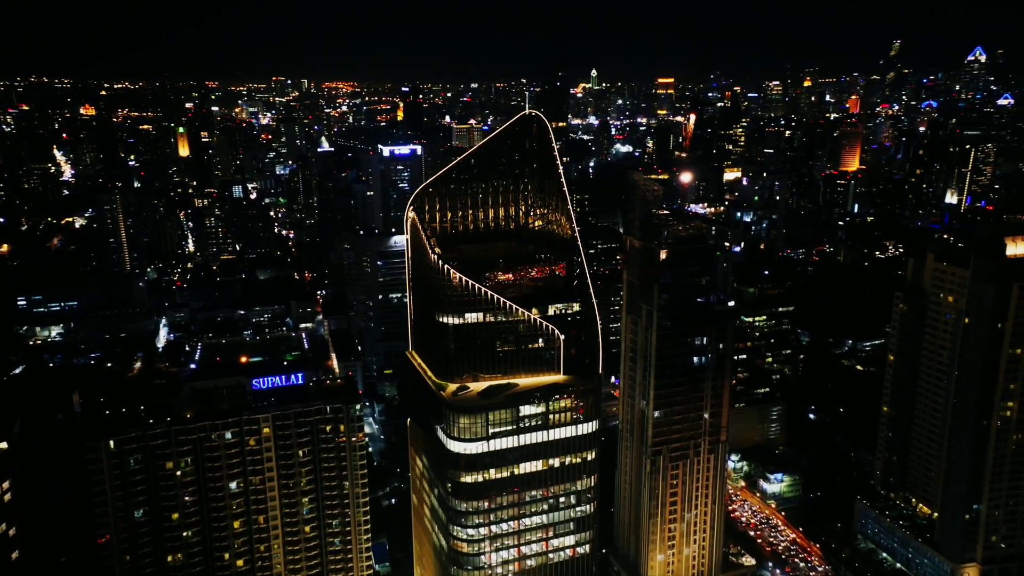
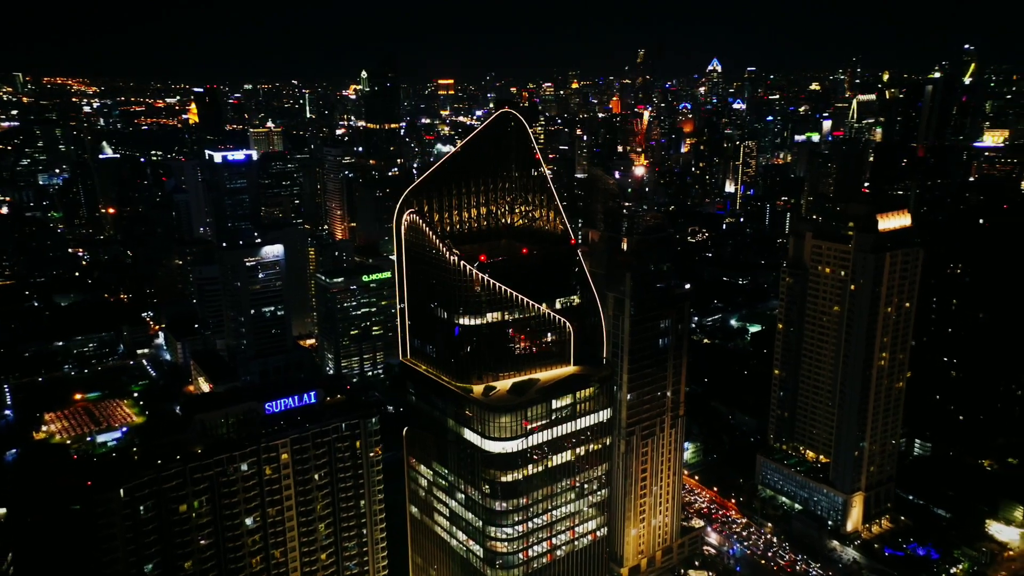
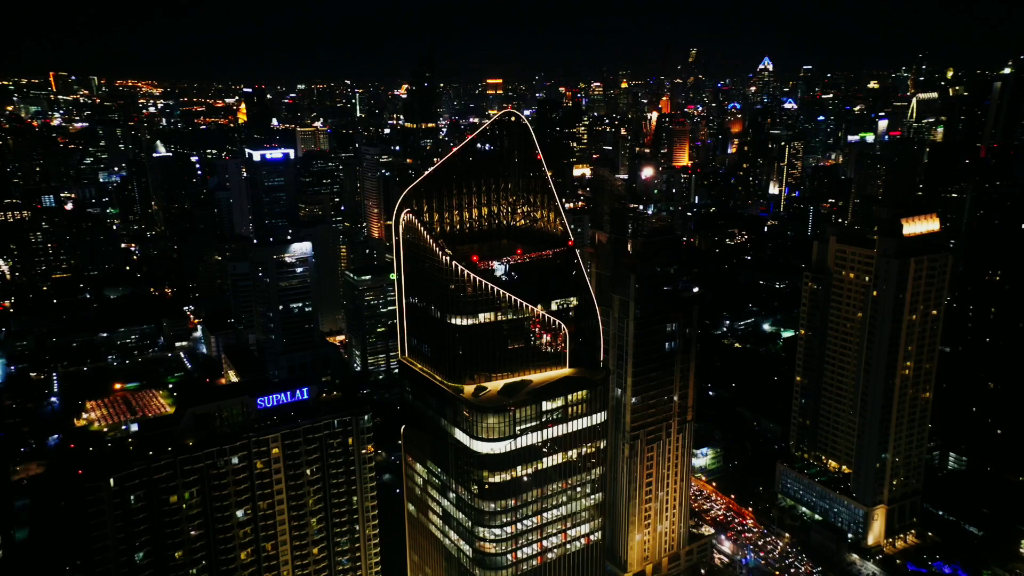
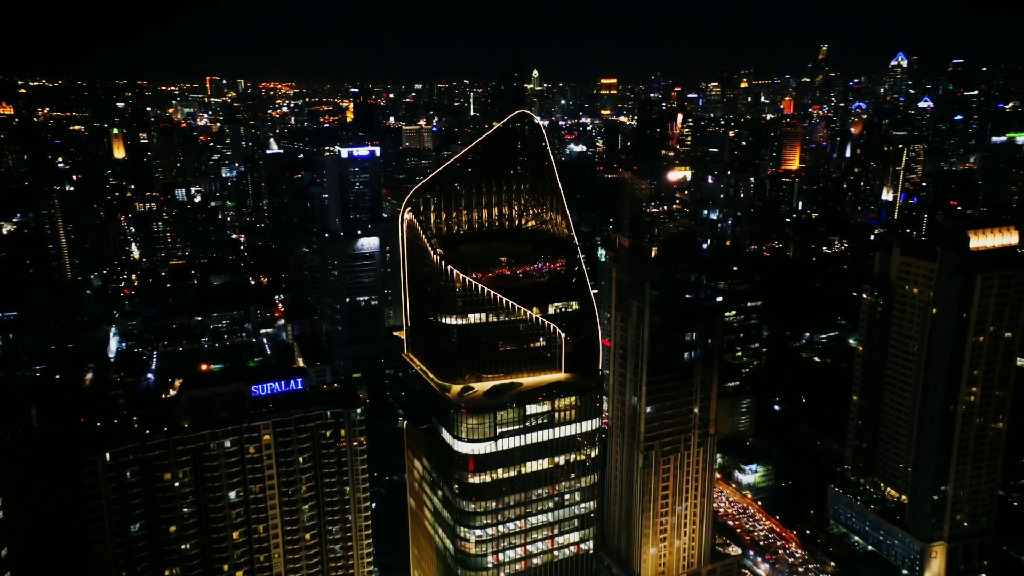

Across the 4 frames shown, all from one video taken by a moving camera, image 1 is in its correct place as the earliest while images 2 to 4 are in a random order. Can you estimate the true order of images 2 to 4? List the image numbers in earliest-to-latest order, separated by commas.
4, 3, 2
